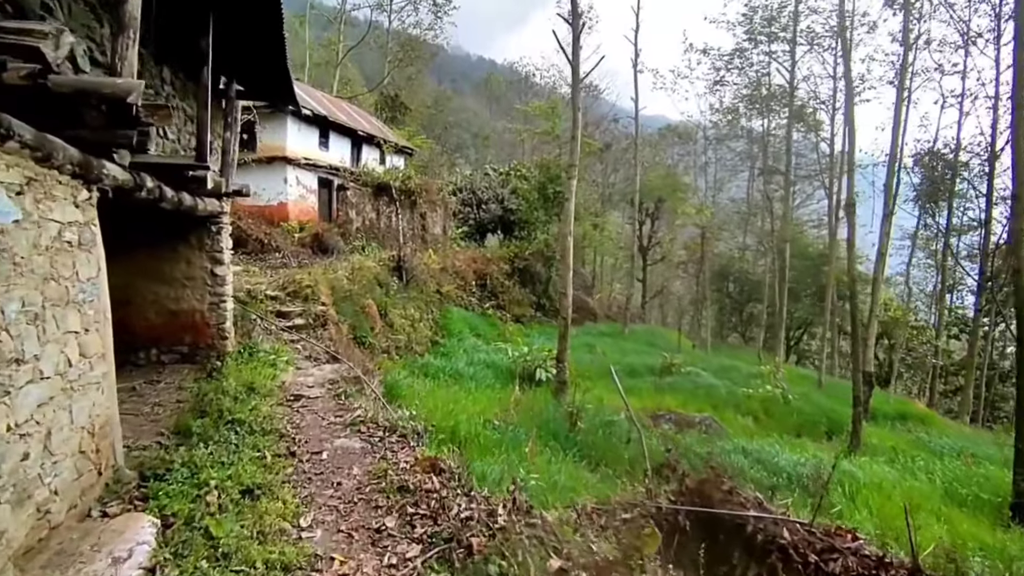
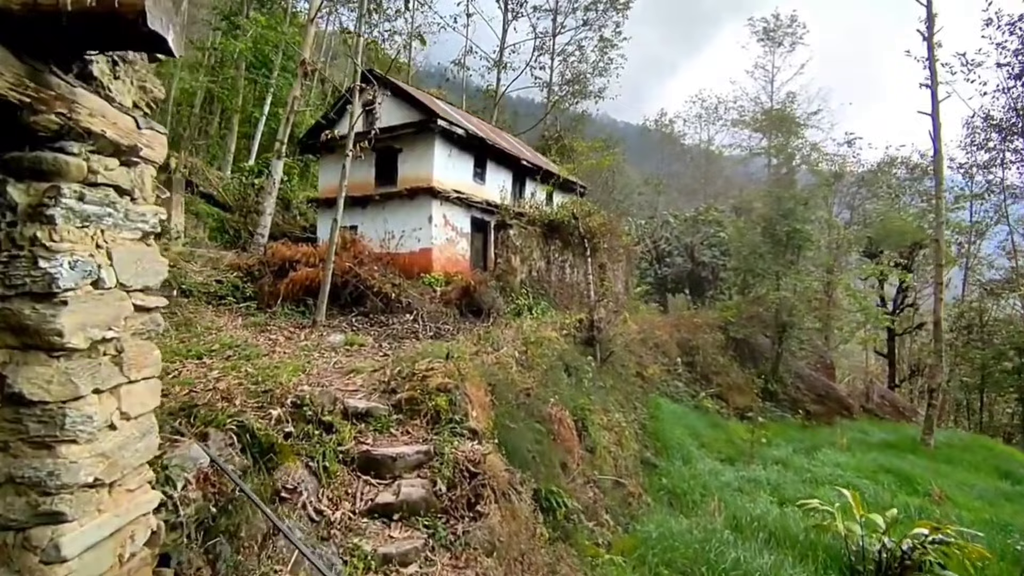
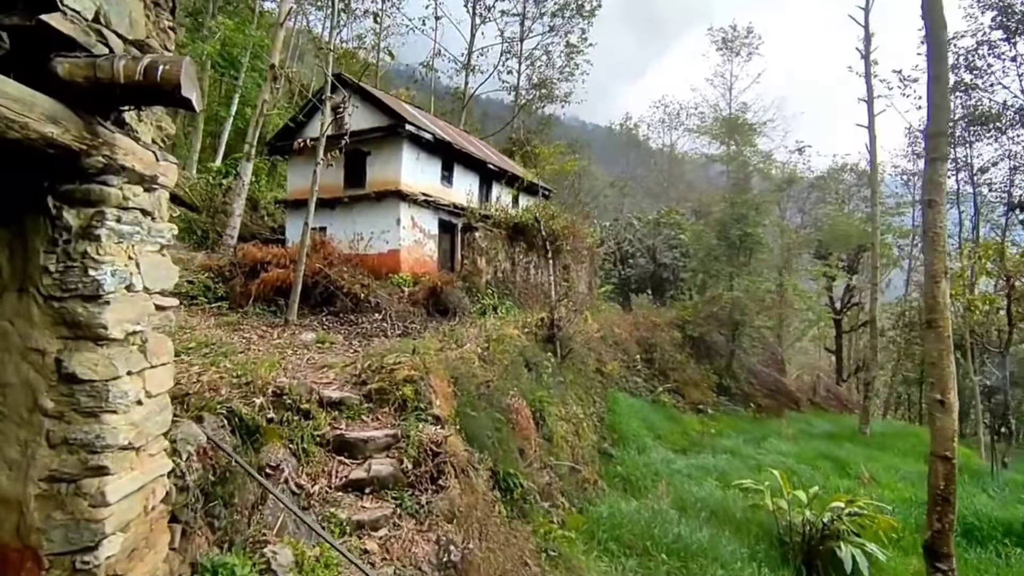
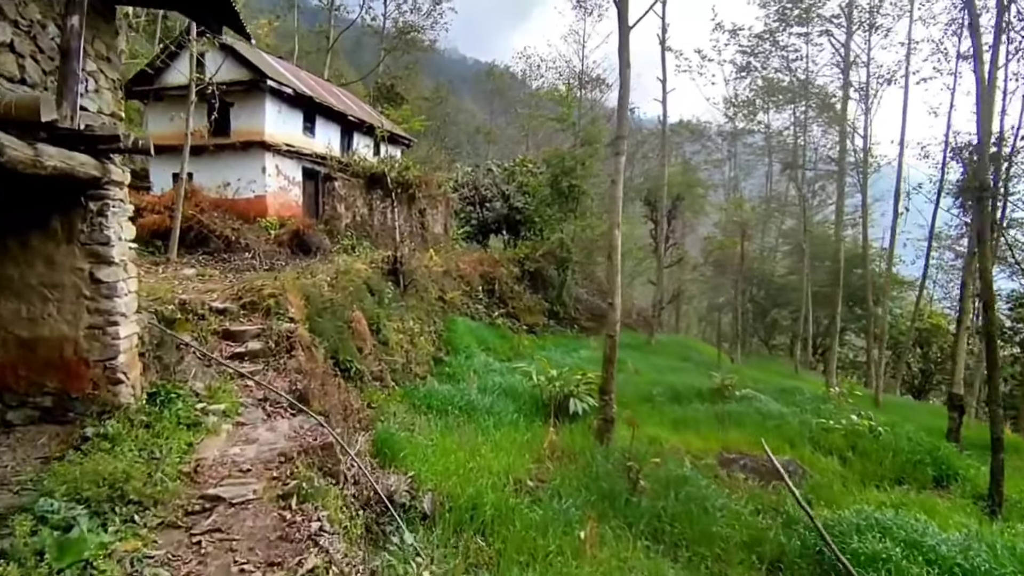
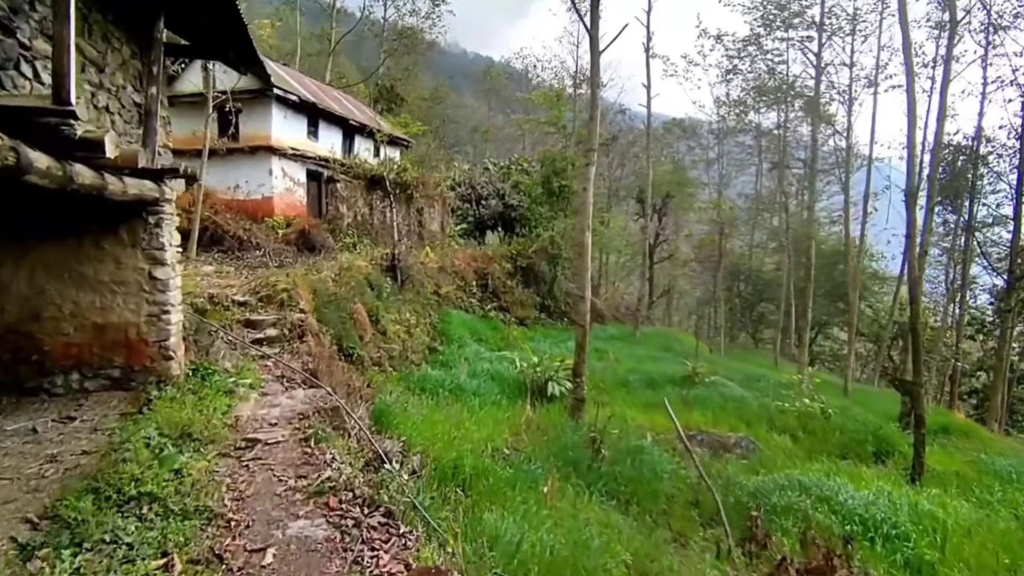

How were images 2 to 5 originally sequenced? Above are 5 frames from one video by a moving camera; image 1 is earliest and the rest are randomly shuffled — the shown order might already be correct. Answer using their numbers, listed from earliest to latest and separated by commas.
5, 4, 3, 2
